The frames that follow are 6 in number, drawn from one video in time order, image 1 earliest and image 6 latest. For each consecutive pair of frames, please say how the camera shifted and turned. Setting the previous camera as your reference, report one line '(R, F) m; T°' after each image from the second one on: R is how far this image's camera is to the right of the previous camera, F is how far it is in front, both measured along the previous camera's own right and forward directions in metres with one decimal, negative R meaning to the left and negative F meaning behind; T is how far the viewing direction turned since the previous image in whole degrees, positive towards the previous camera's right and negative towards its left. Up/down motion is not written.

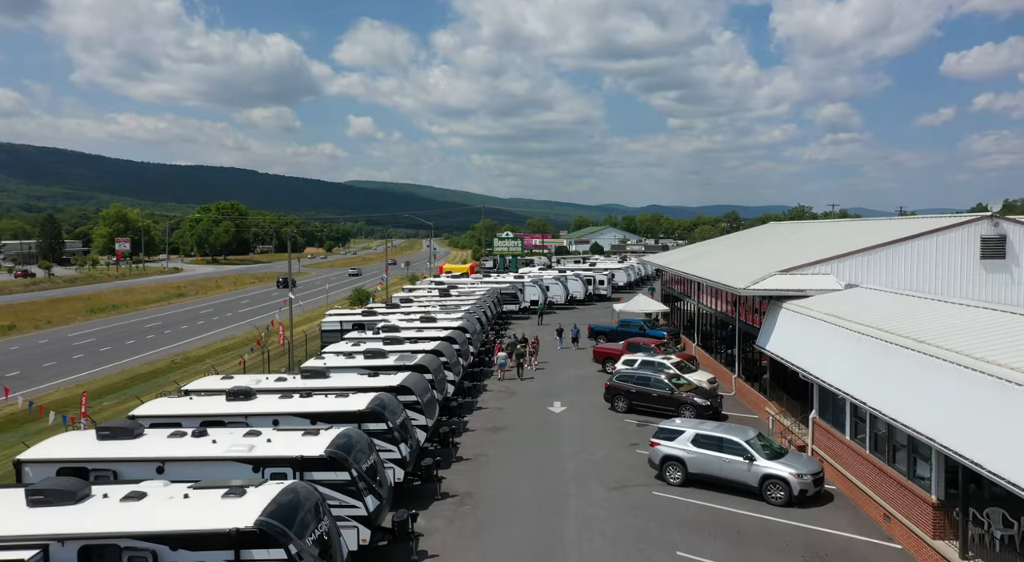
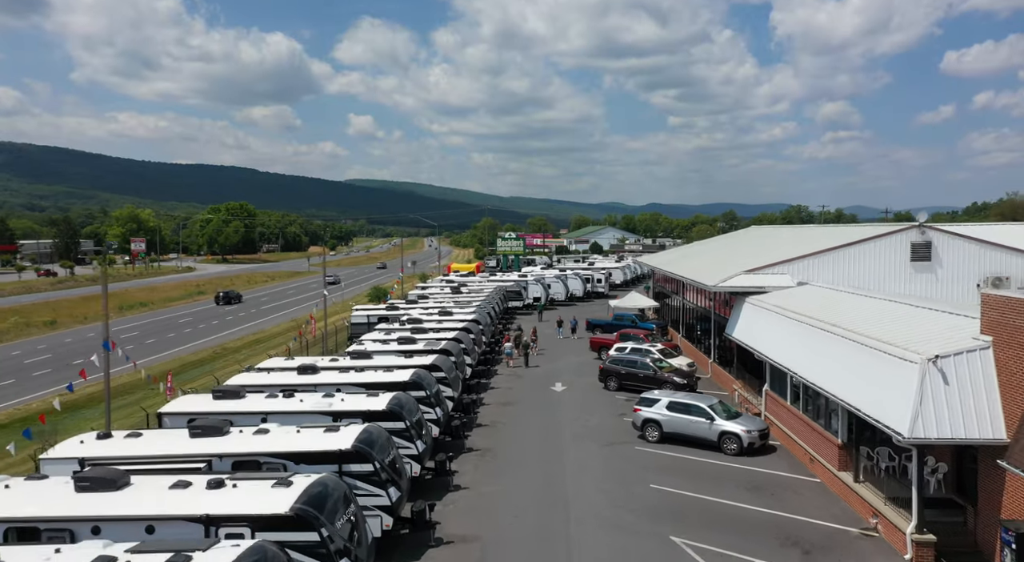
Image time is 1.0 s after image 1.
(-0.3, -4.9) m; 0°
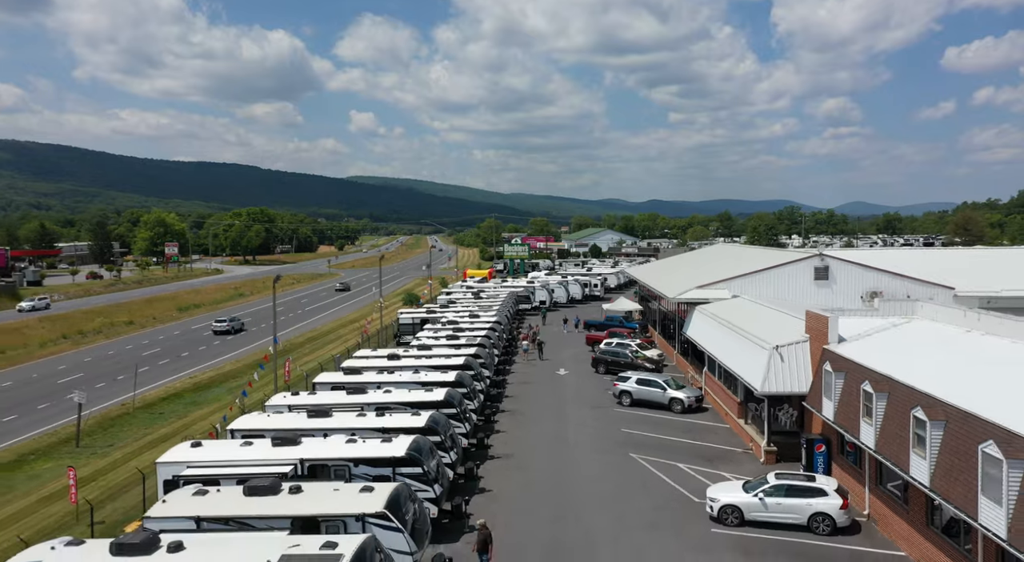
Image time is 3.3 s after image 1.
(-0.8, -11.5) m; 0°
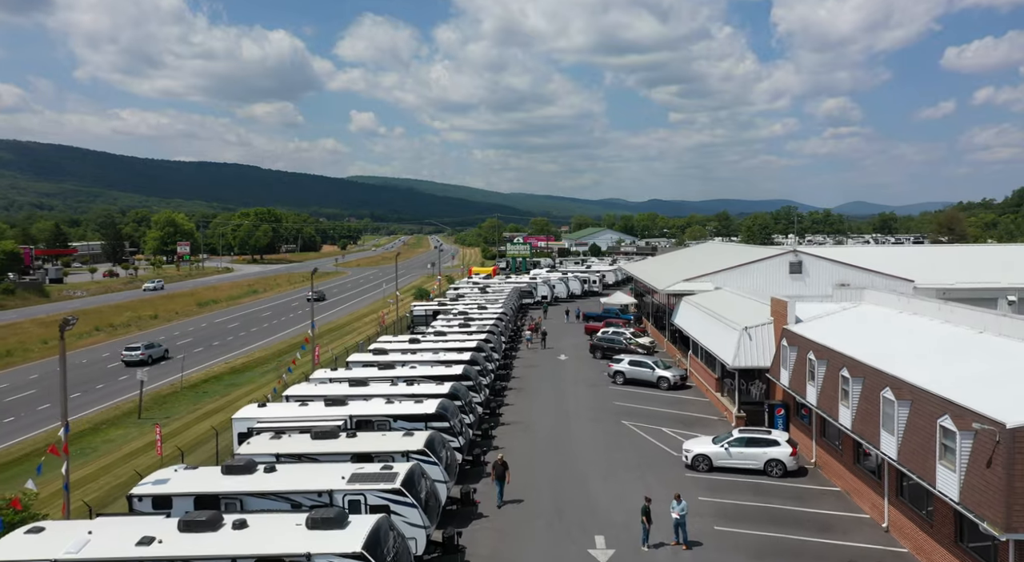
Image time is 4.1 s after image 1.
(-0.3, -4.6) m; 0°
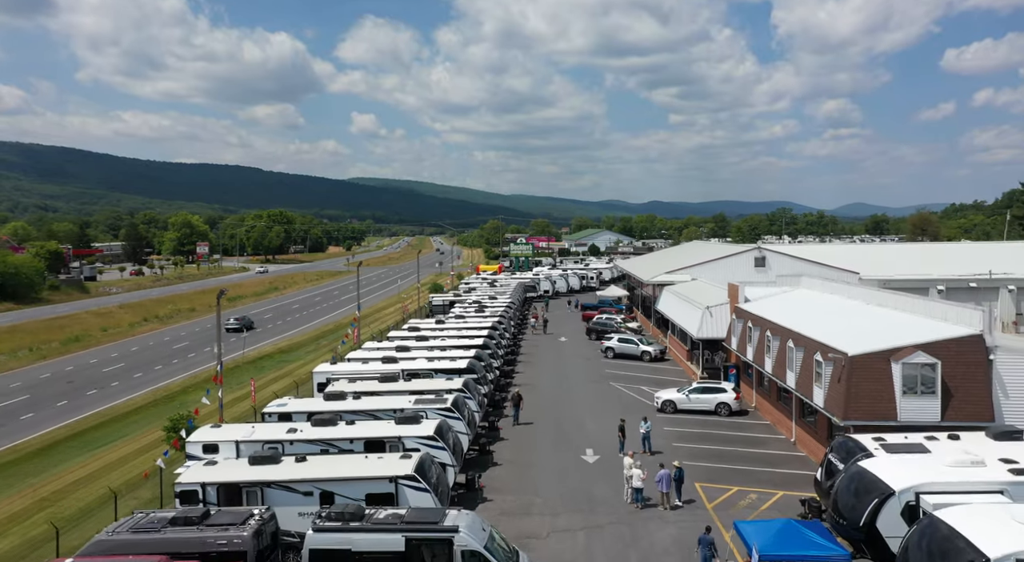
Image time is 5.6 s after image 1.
(-0.5, -8.2) m; 0°
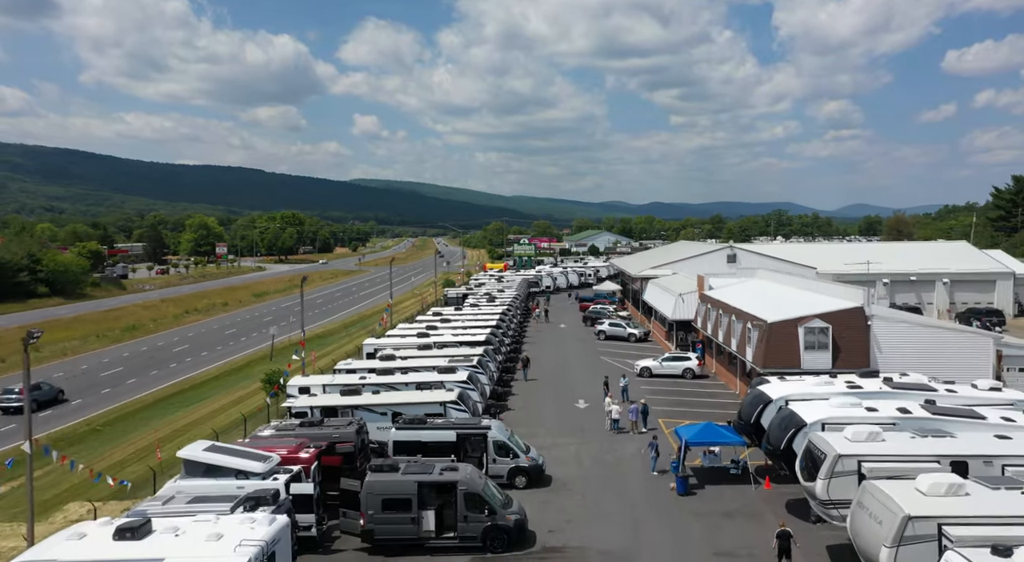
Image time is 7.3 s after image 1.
(-0.4, -8.6) m; 0°
